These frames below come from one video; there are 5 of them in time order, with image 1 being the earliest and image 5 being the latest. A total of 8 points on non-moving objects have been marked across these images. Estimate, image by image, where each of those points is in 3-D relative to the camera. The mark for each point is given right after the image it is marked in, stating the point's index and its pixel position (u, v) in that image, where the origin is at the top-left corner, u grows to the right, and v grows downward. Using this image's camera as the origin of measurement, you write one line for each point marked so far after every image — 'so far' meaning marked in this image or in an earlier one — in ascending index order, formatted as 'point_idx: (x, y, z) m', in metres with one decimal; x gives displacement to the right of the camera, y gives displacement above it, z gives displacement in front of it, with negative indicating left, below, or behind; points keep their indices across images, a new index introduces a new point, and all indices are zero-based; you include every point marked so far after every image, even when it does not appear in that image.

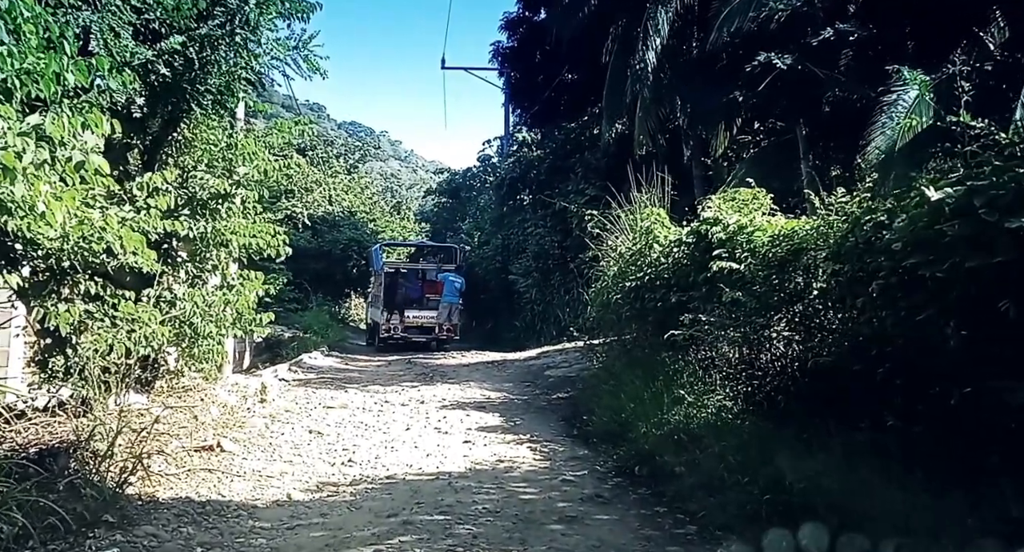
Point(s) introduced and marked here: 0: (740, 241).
0: (+1.7, +0.3, +6.7) m
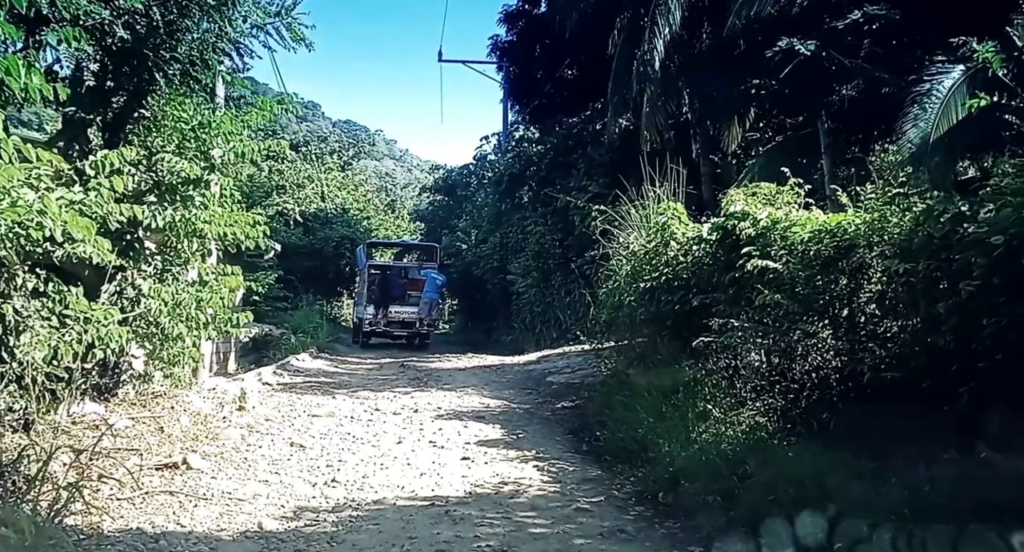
0: (+1.7, +0.3, +6.0) m
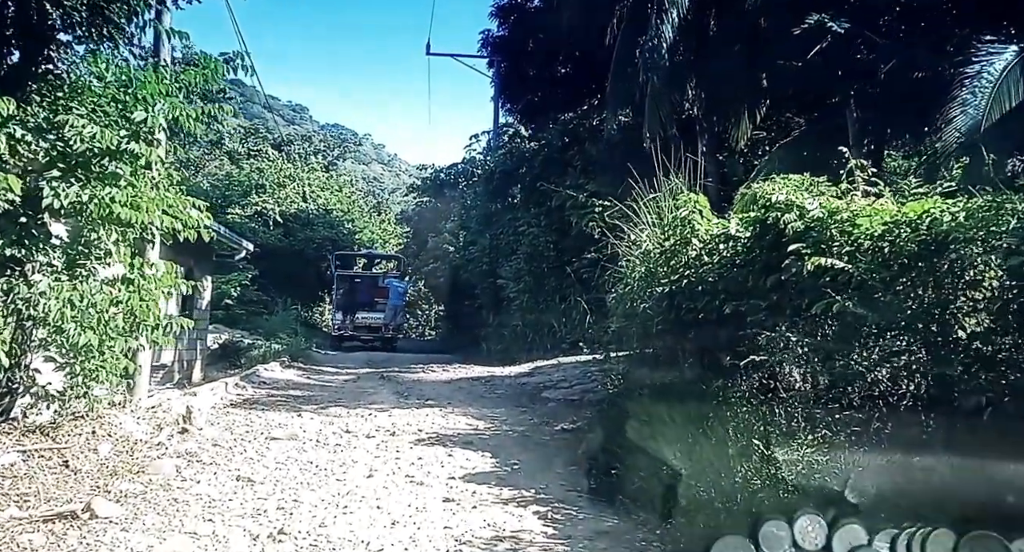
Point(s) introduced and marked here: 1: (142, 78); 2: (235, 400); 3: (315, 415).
0: (+1.7, +0.2, +4.8) m
1: (-2.4, +1.3, +6.0) m
2: (-2.8, -1.2, +9.1) m
3: (-1.8, -1.3, +8.5) m
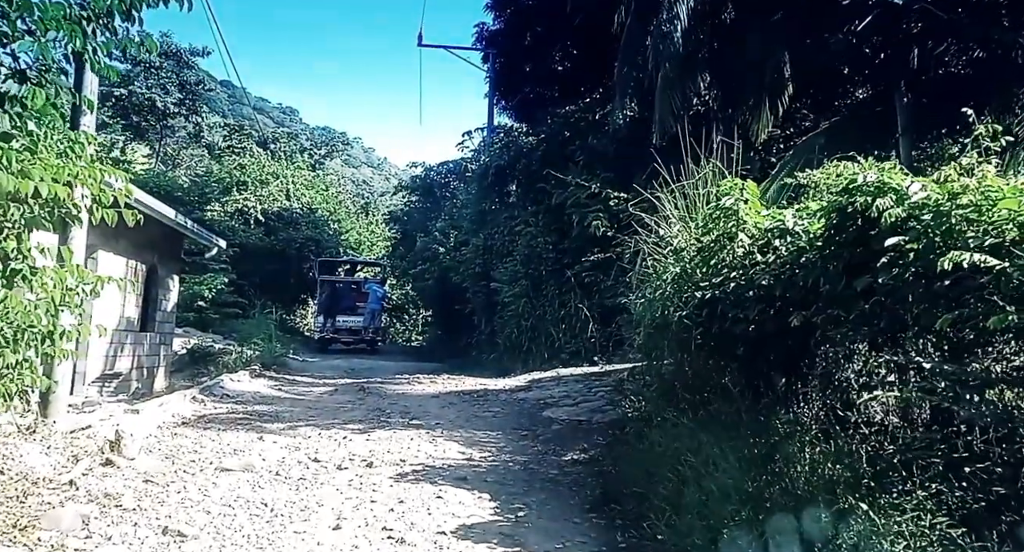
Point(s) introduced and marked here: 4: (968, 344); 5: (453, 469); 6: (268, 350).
0: (+1.8, +0.2, +3.6) m
1: (-2.3, +1.3, +4.8) m
2: (-2.8, -1.2, +7.8) m
3: (-1.8, -1.3, +7.2) m
4: (+1.7, -0.3, +3.2) m
5: (-0.4, -1.3, +6.1) m
6: (-4.3, -1.3, +16.0) m
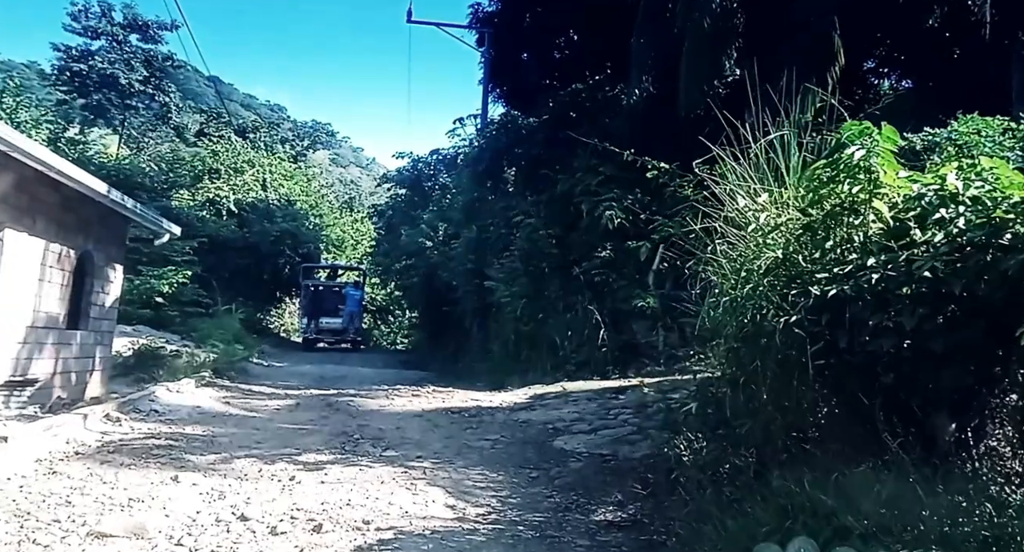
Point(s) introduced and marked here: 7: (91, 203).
0: (+1.9, +0.3, +1.8) m
1: (-2.2, +1.4, +2.9) m
2: (-2.7, -1.1, +5.9) m
3: (-1.8, -1.2, +5.3) m
4: (+1.8, -0.2, +1.4) m
5: (-0.4, -1.2, +4.3) m
6: (-4.4, -1.2, +14.0) m
7: (-5.0, +0.9, +10.8) m
